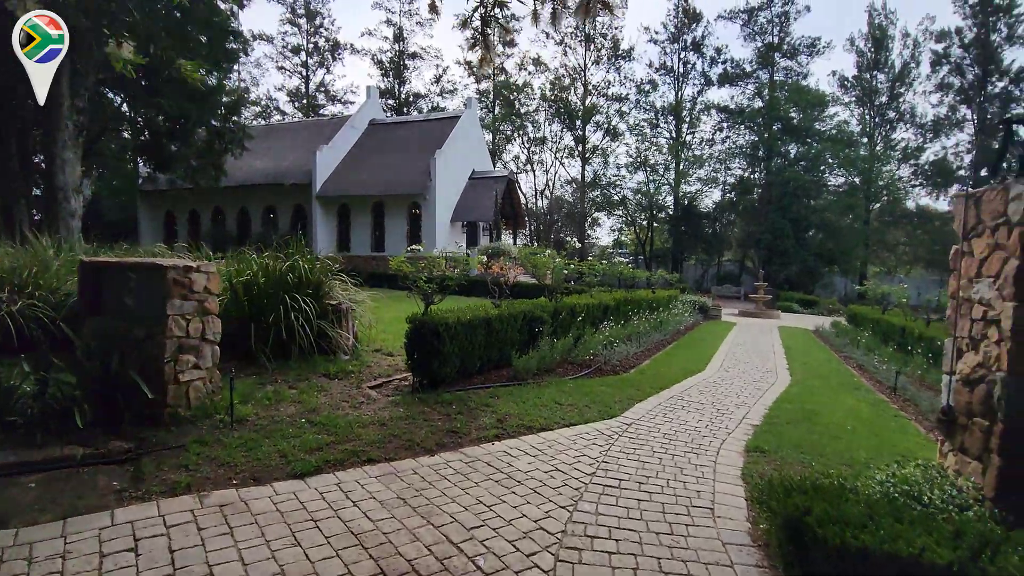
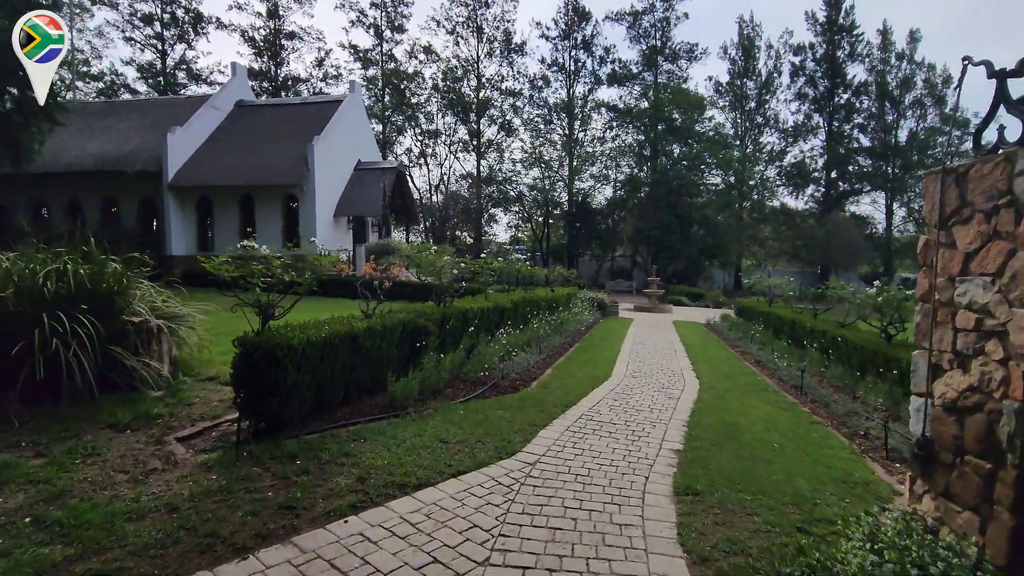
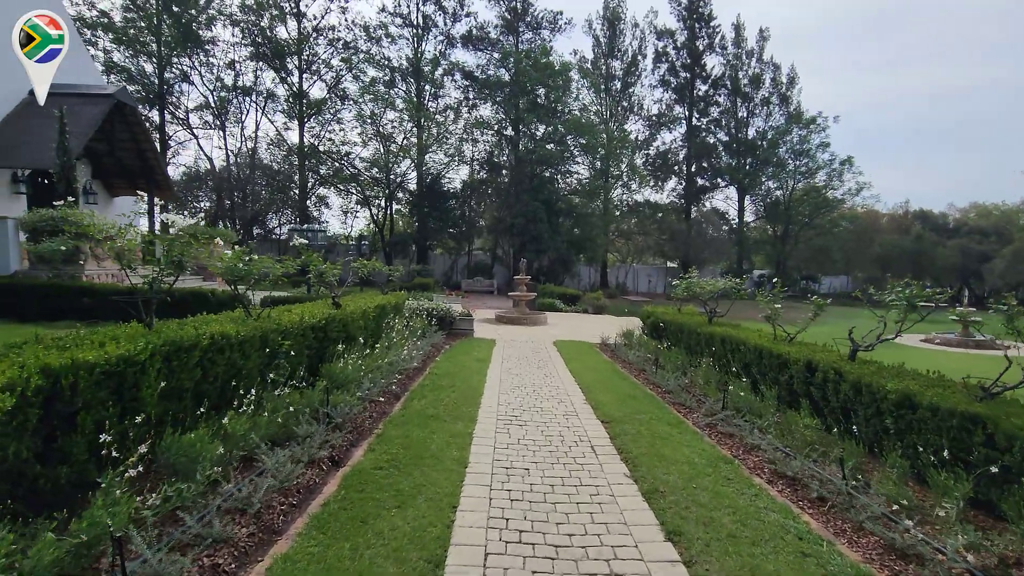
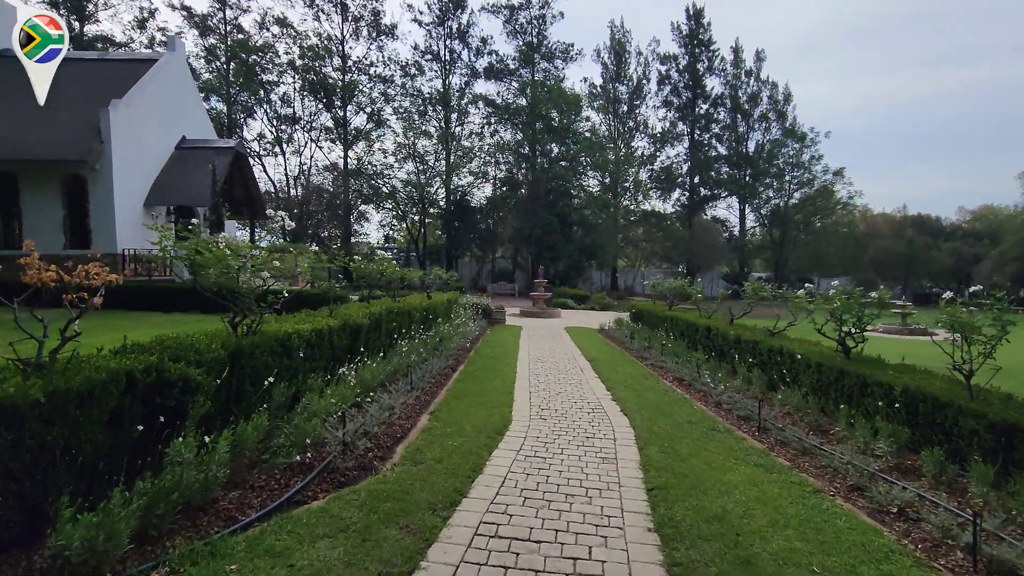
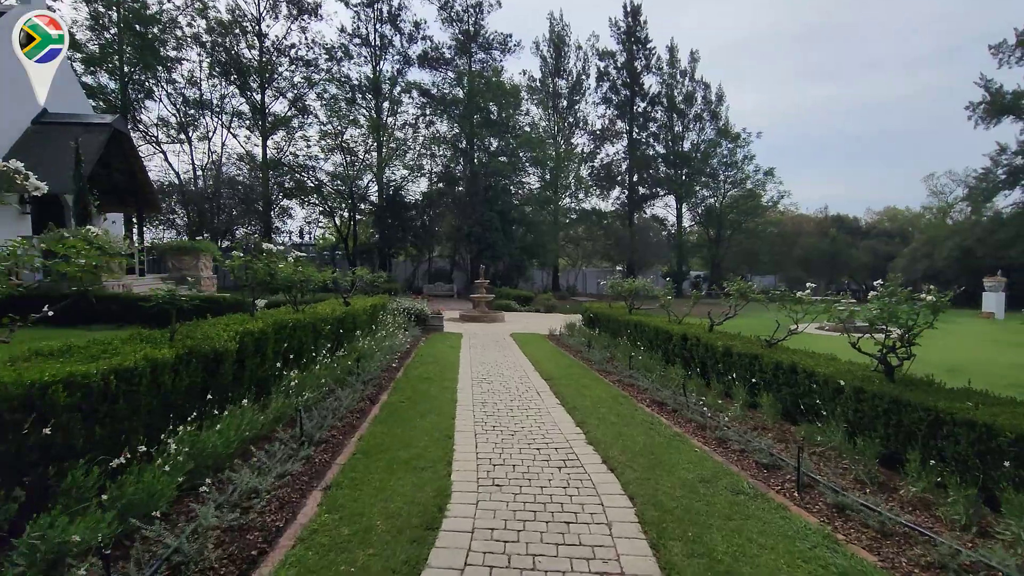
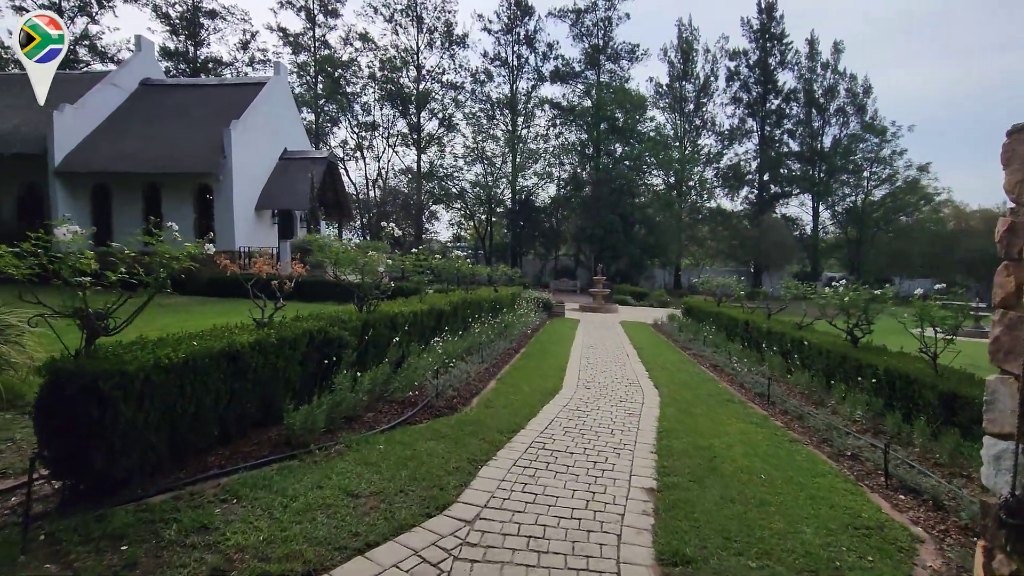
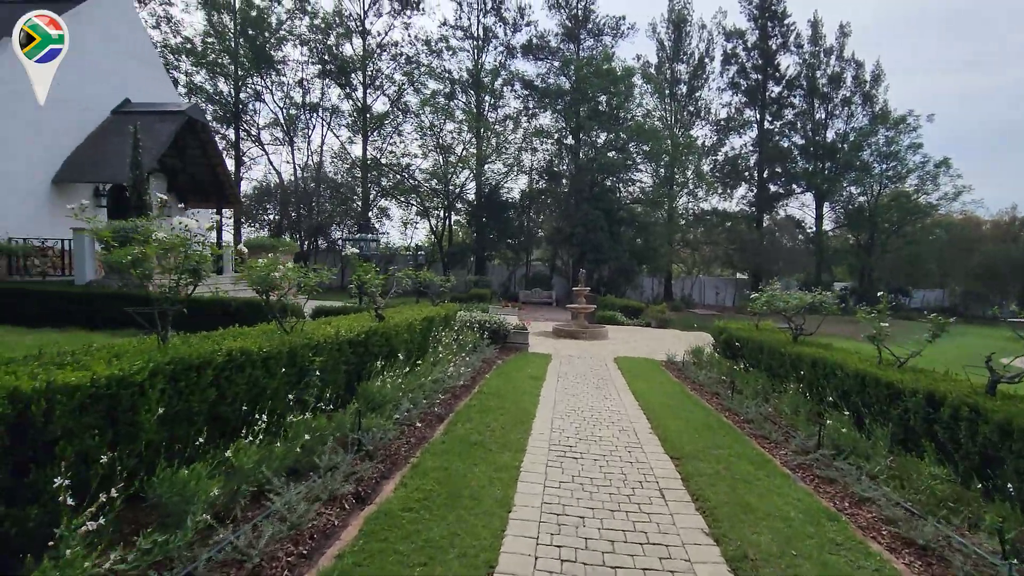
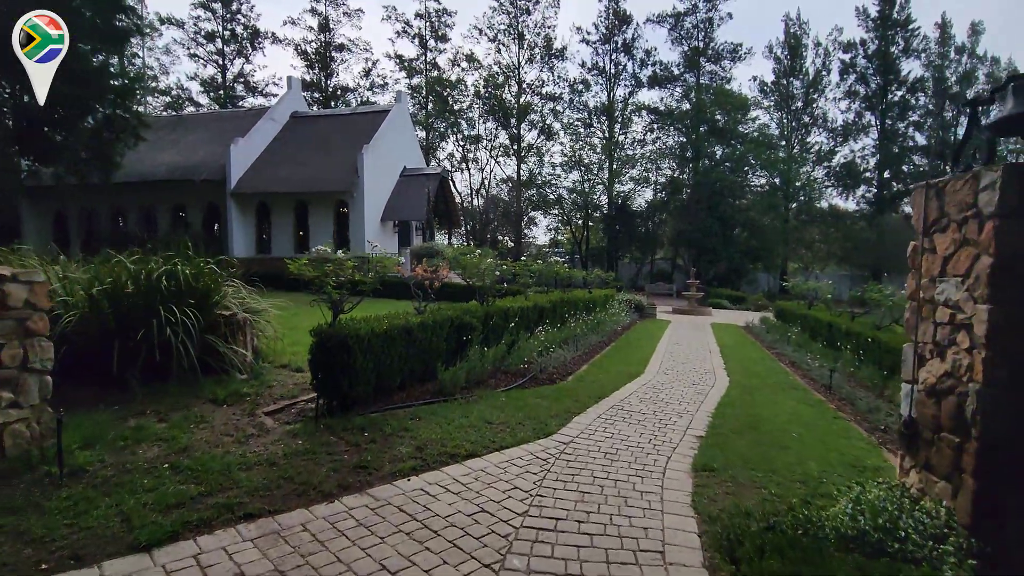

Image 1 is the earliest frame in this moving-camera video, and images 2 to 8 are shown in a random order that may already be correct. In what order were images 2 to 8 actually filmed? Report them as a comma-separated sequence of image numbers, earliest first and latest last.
8, 2, 6, 4, 5, 3, 7
